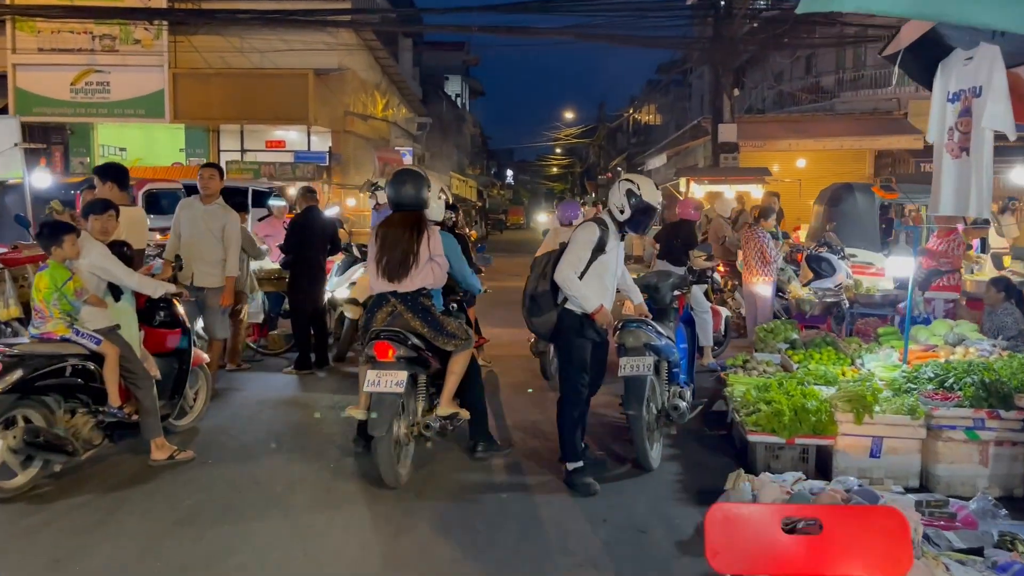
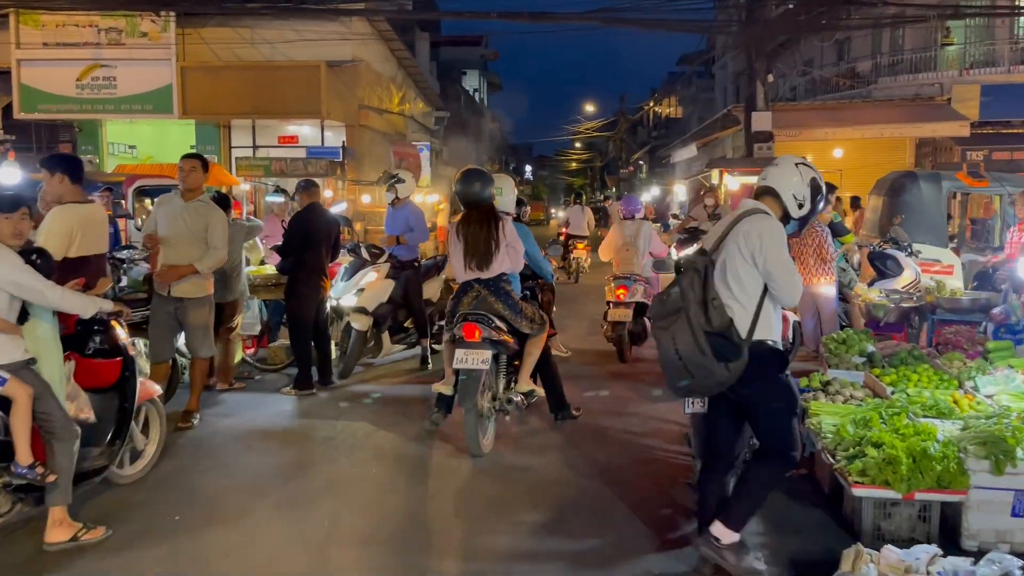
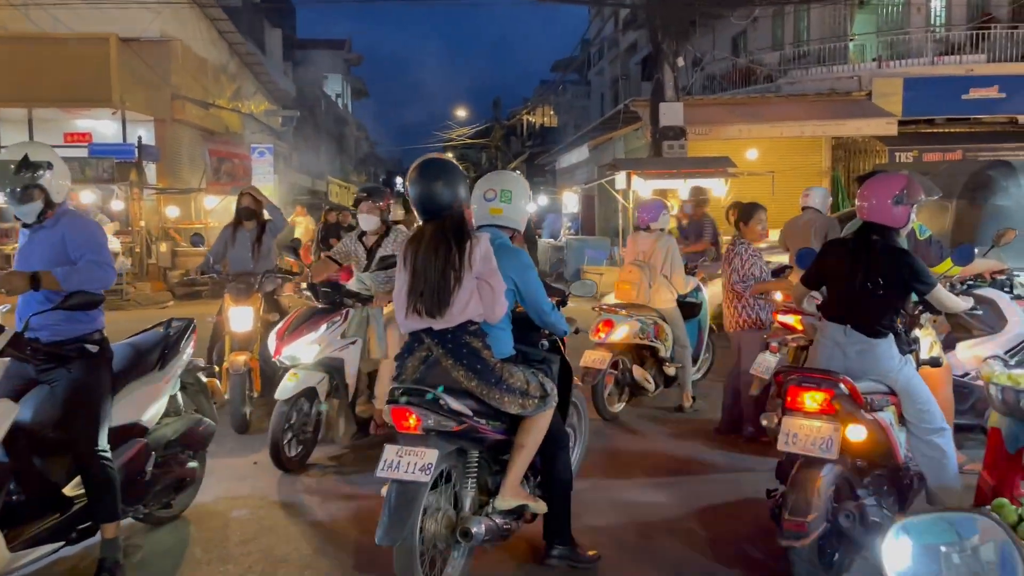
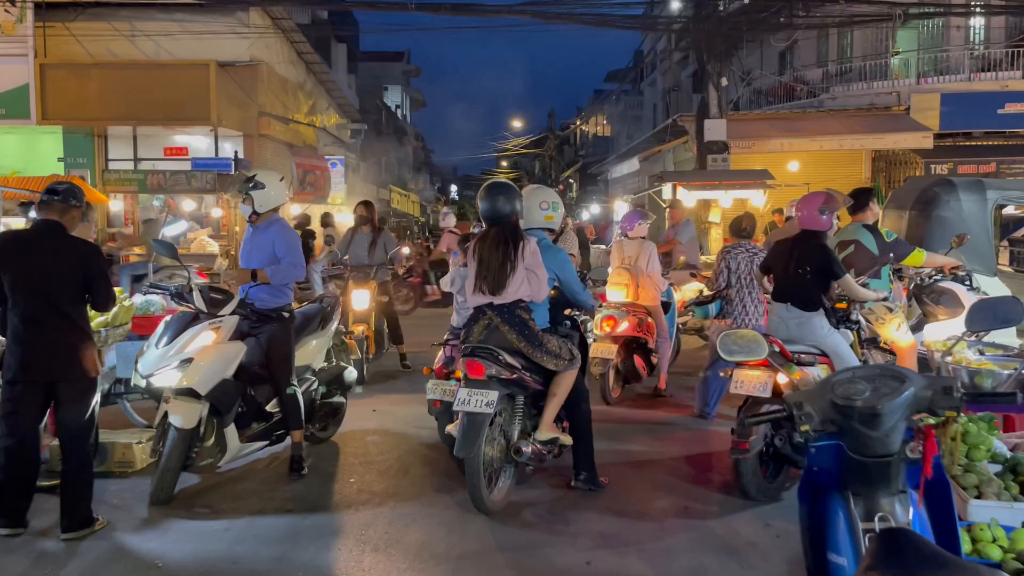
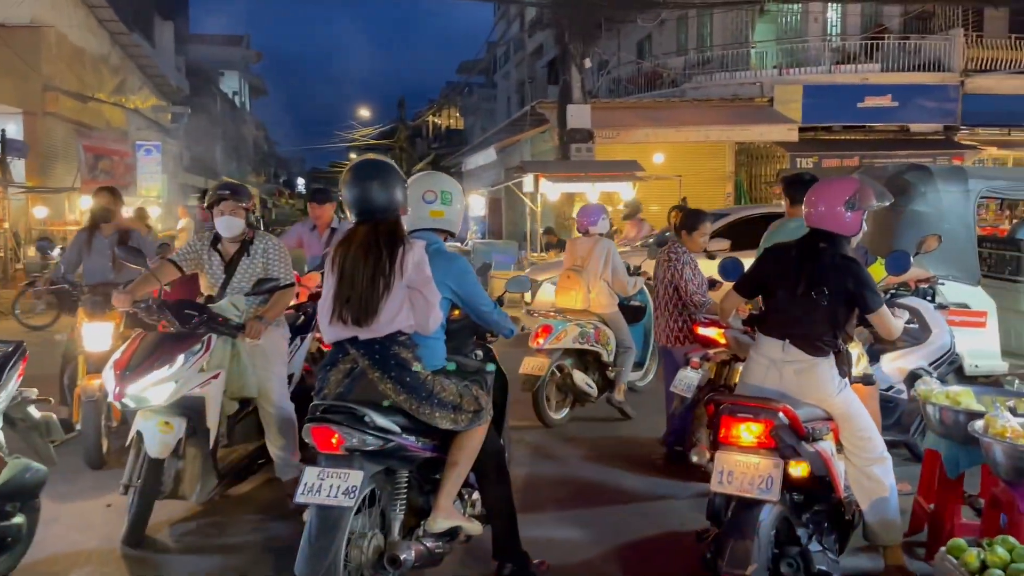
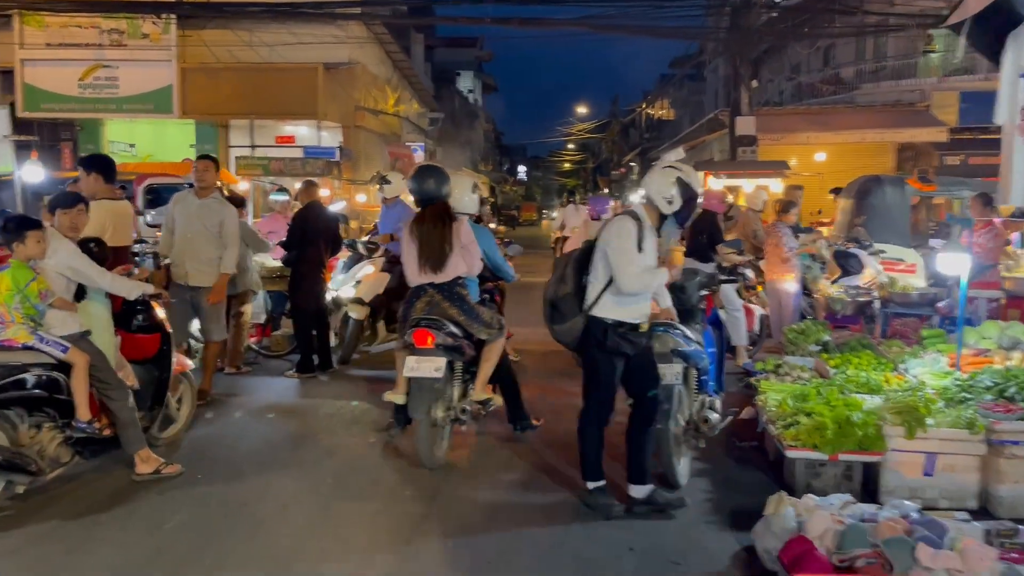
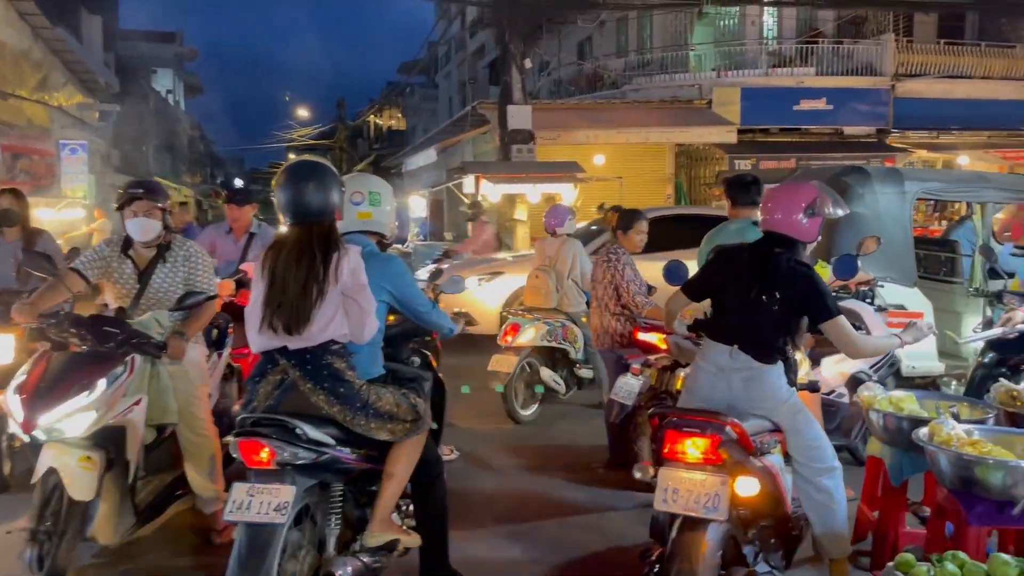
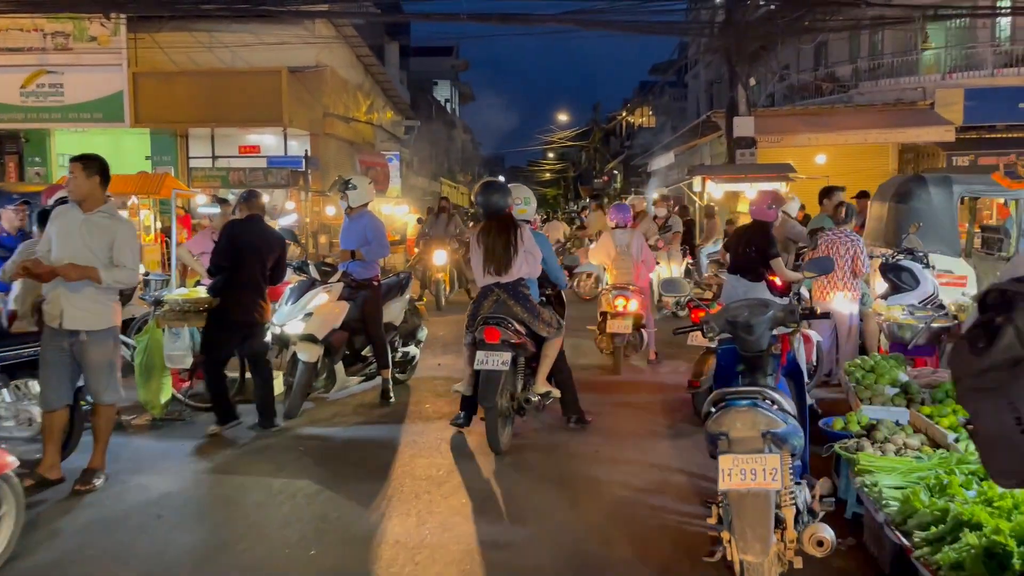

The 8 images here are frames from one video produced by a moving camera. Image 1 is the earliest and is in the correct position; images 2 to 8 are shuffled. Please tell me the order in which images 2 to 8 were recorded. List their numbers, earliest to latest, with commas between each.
6, 2, 8, 4, 3, 5, 7
